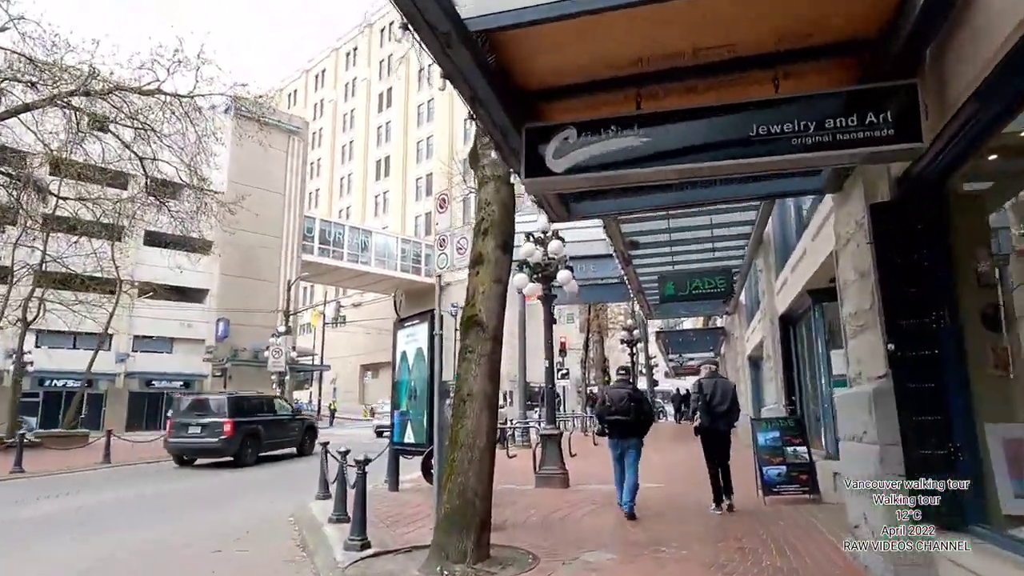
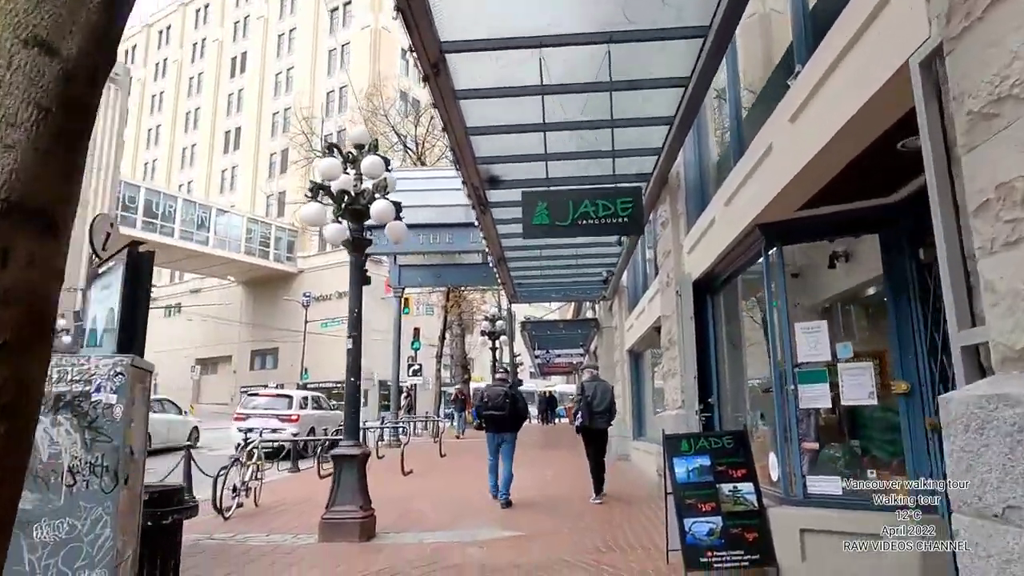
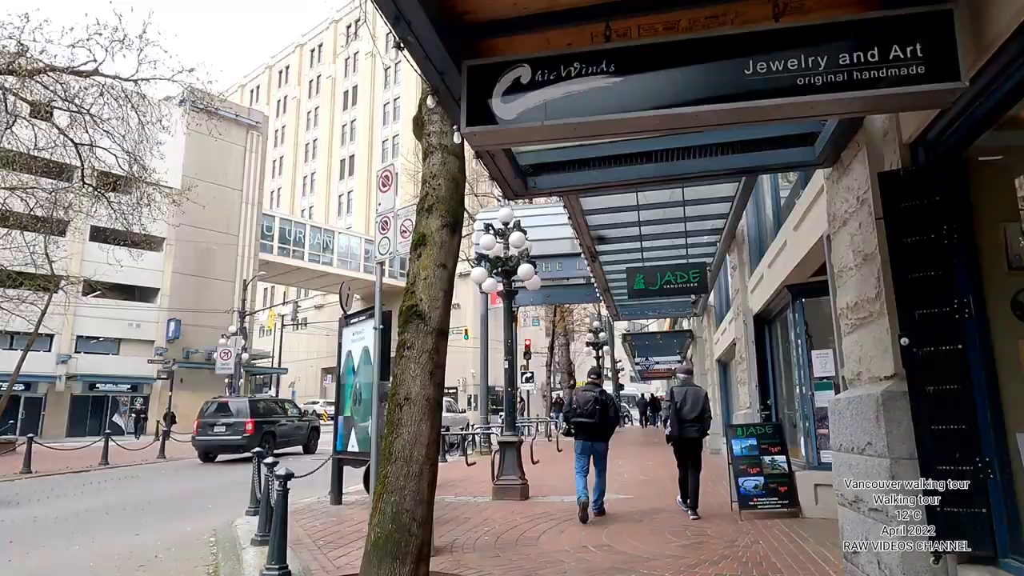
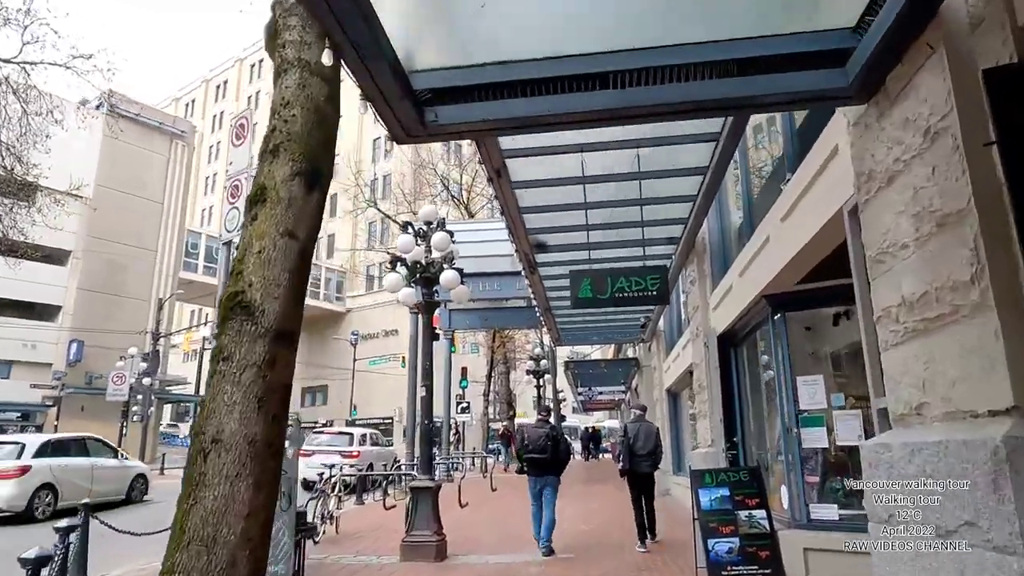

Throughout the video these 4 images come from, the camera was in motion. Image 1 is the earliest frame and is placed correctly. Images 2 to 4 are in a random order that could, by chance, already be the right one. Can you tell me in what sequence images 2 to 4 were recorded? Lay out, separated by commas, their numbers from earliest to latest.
3, 4, 2
